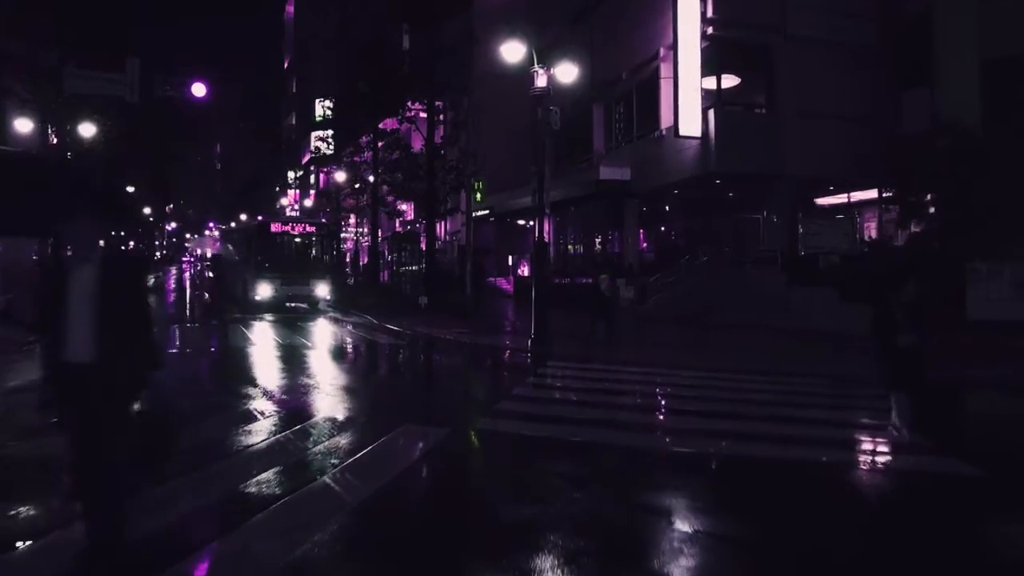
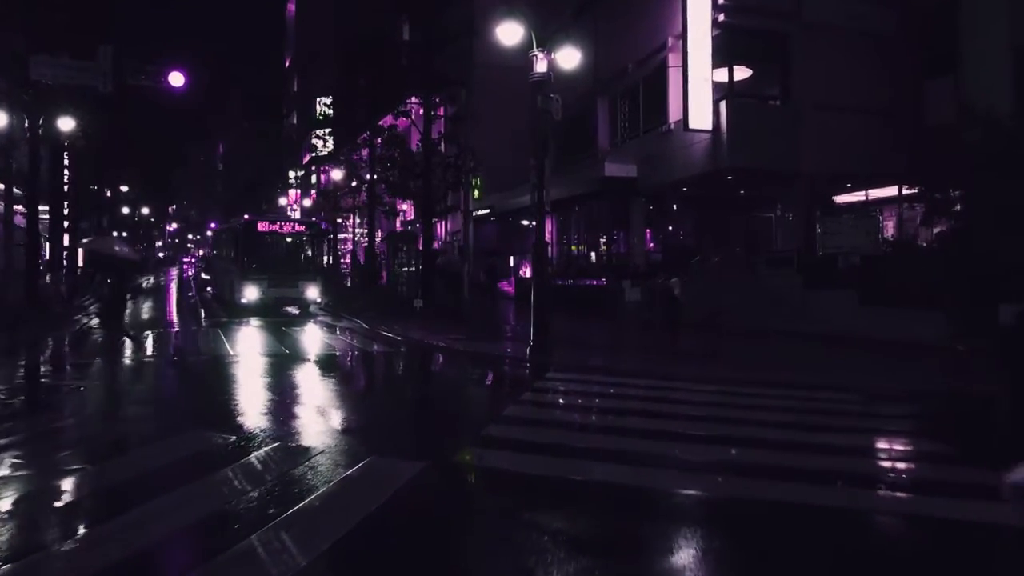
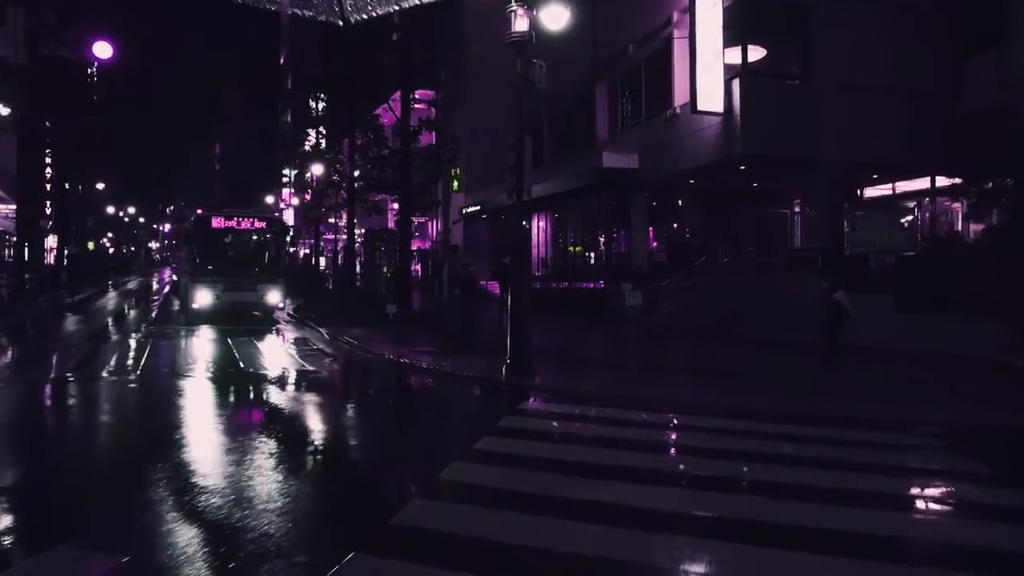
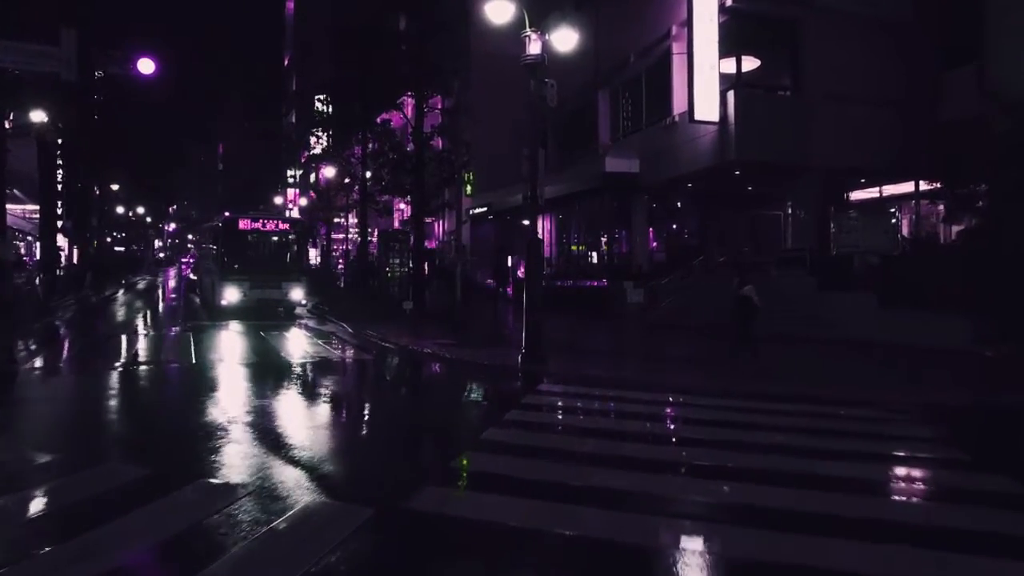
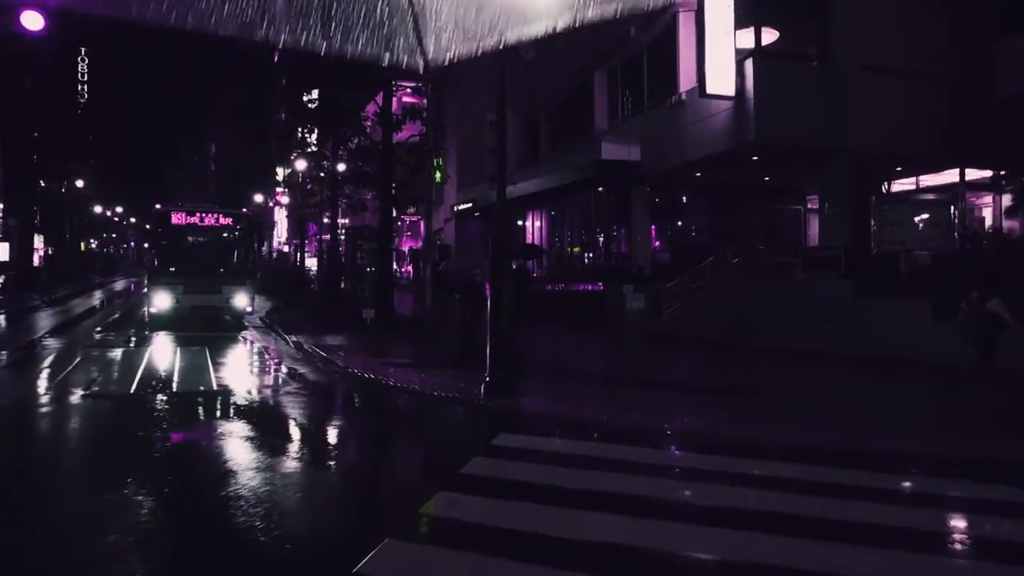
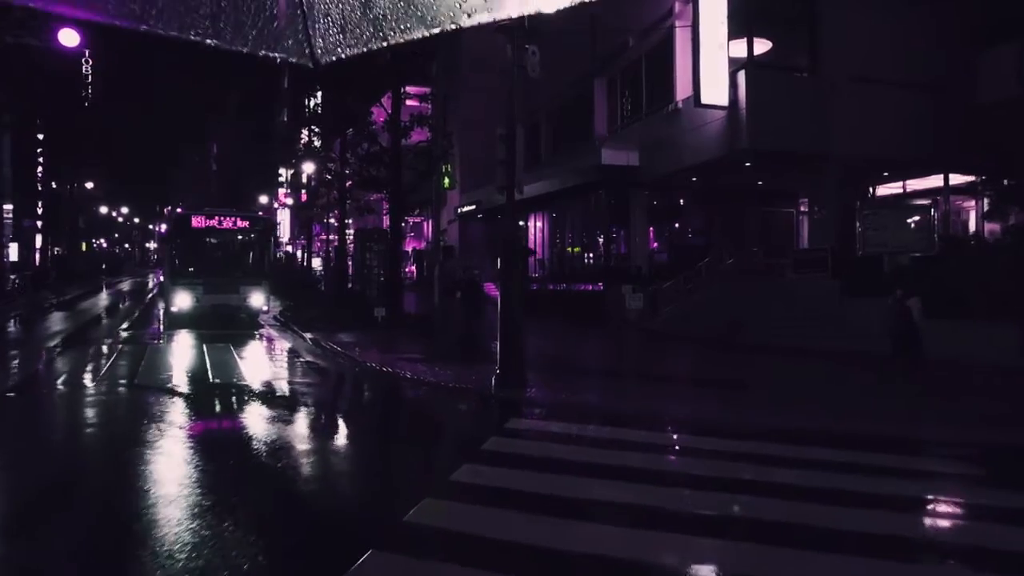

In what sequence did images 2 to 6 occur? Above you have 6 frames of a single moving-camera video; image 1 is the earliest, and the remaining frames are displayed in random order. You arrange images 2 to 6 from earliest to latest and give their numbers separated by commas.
2, 4, 3, 6, 5
